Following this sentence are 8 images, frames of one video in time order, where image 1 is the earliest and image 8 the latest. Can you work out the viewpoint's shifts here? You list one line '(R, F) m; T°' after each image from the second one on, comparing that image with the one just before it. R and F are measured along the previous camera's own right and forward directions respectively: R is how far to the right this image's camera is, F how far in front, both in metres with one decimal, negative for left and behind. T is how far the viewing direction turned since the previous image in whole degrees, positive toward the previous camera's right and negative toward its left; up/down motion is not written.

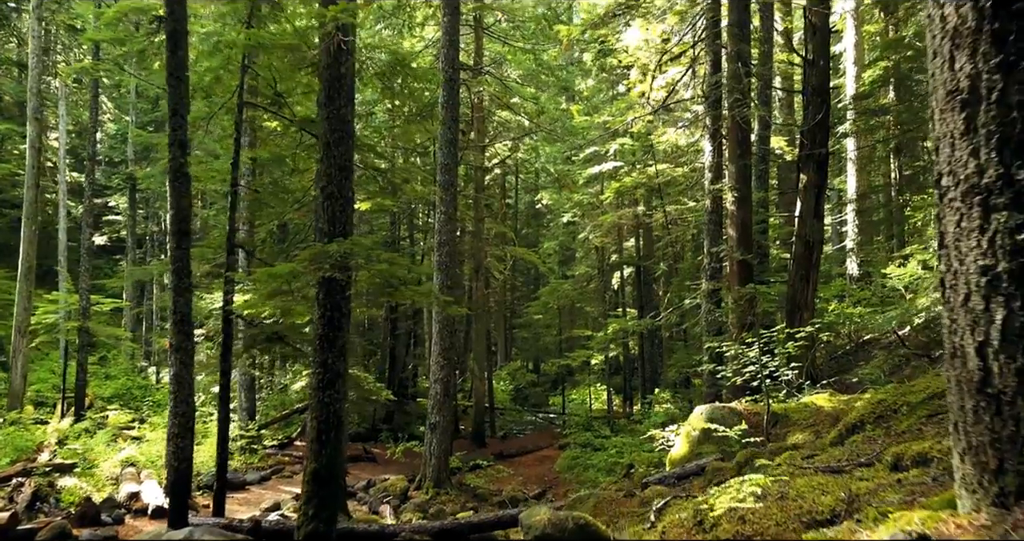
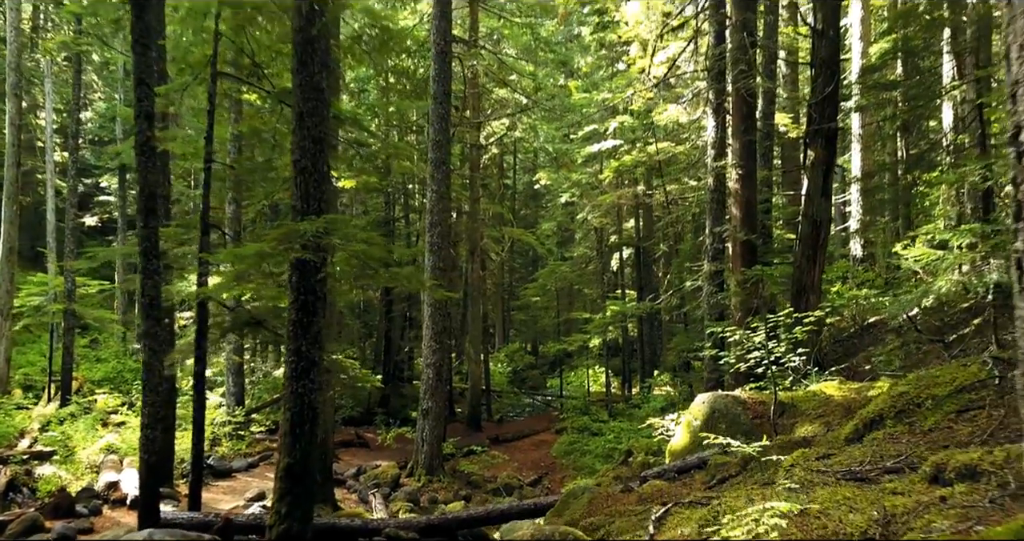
(+0.1, +0.5) m; 0°
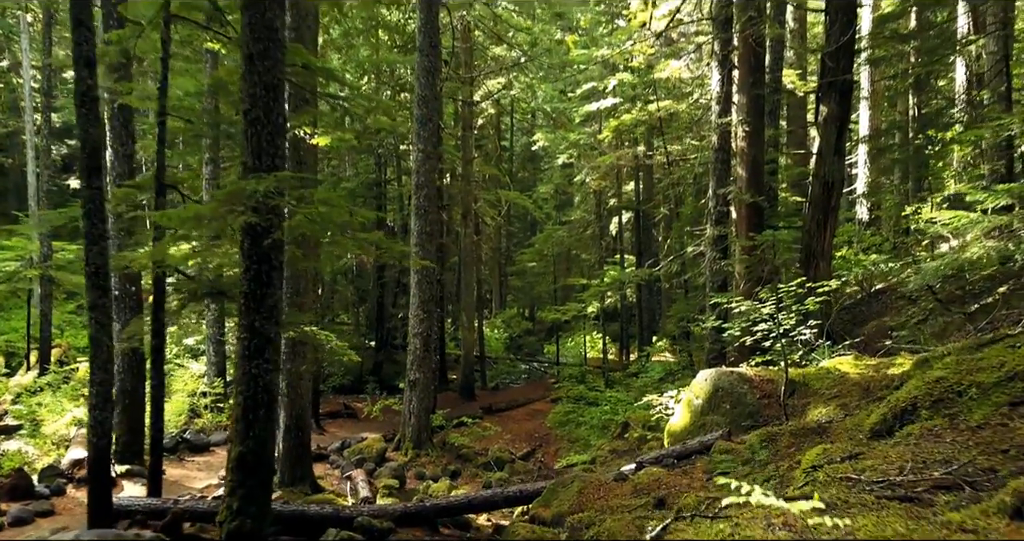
(+0.1, +0.7) m; 0°
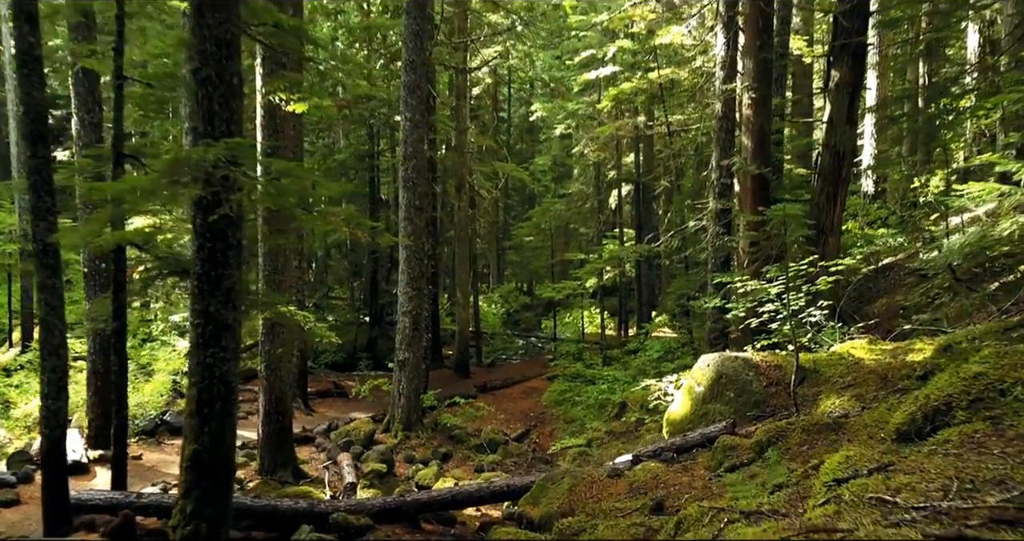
(+0.1, +0.5) m; 0°
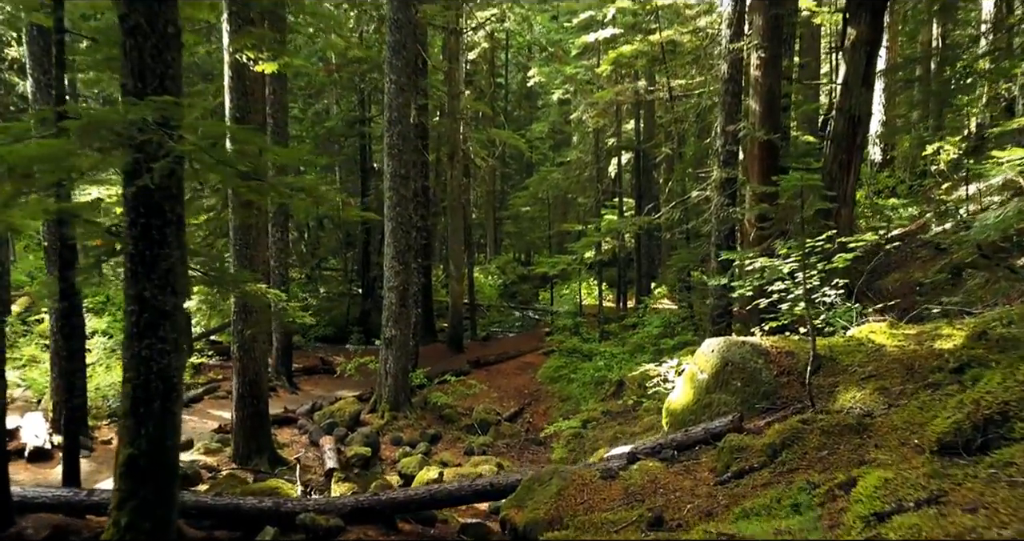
(+0.1, +0.6) m; 0°
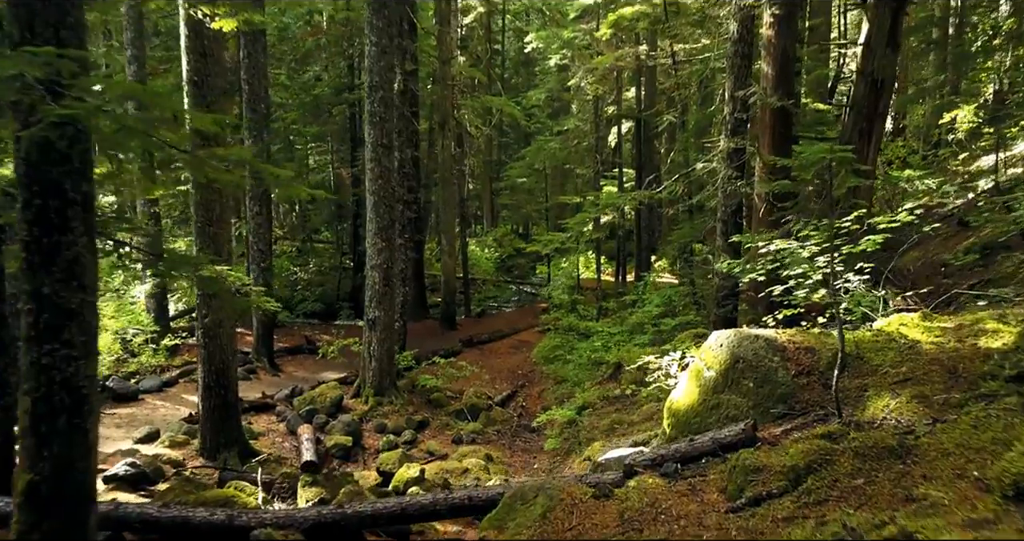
(+0.1, +0.7) m; 0°
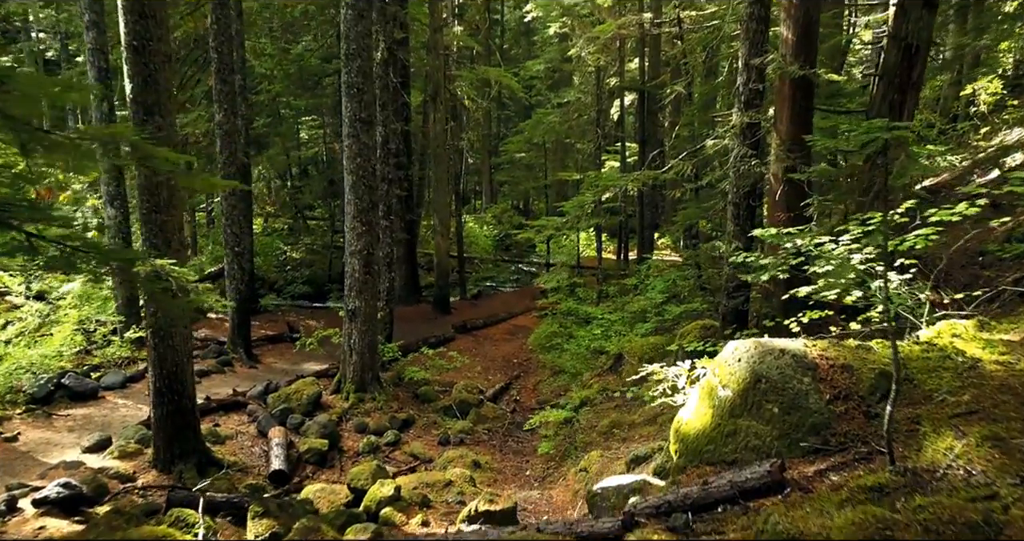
(+0.1, +0.8) m; 0°
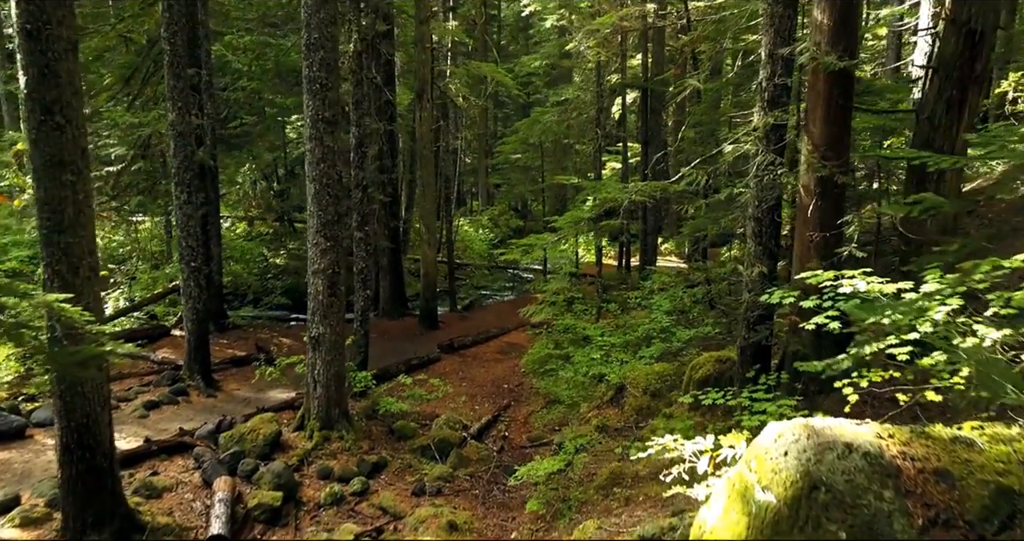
(+0.2, +1.2) m; 0°
